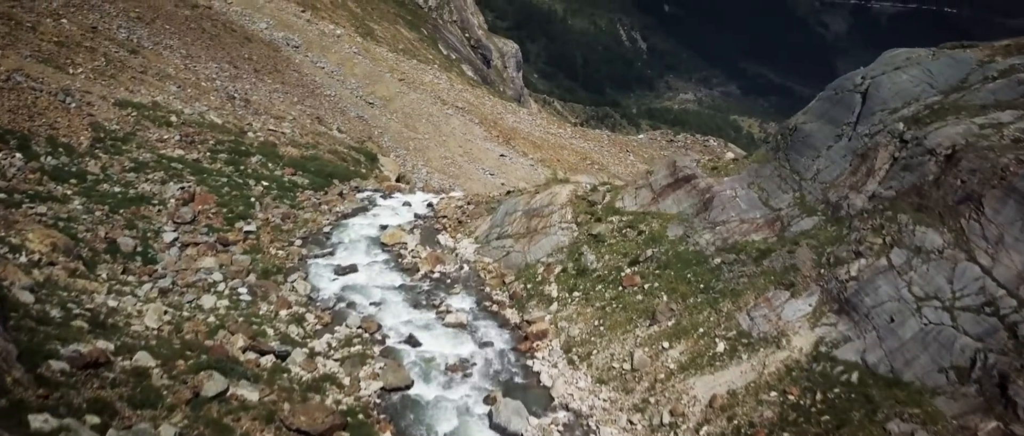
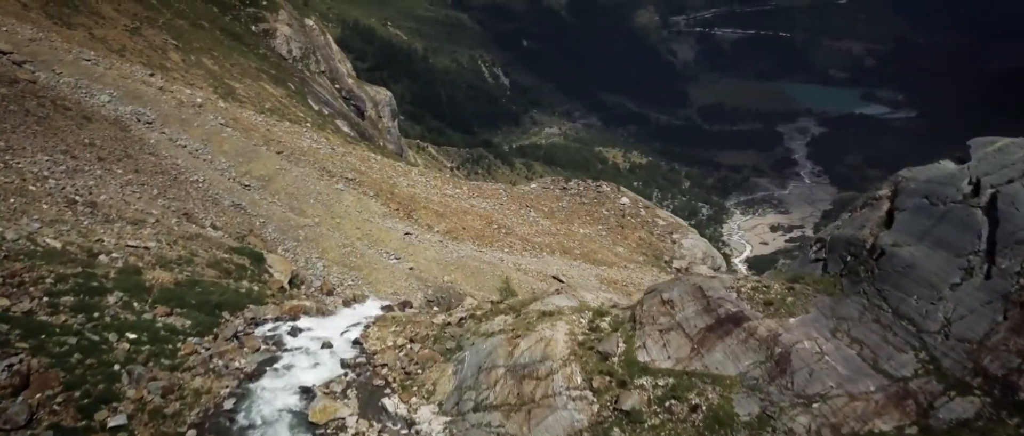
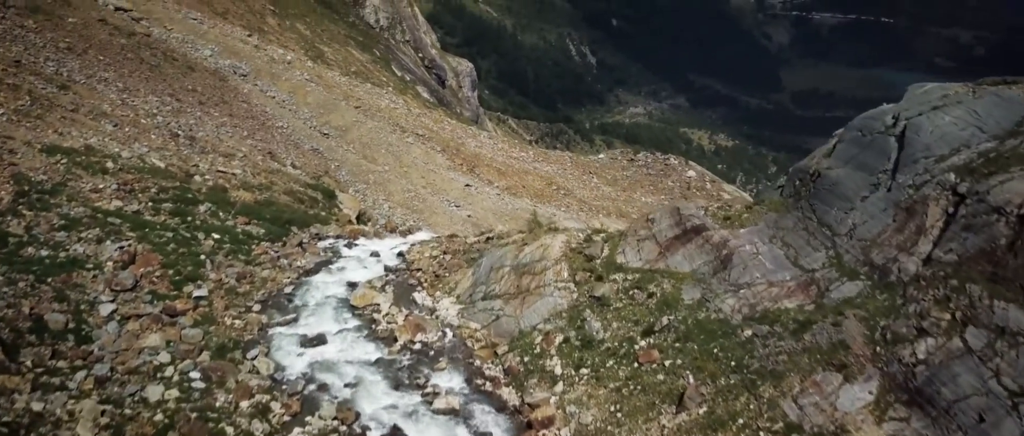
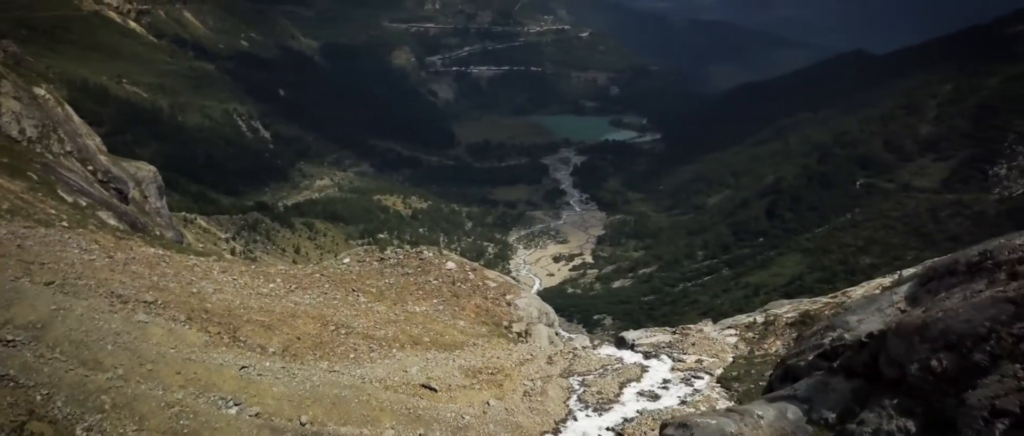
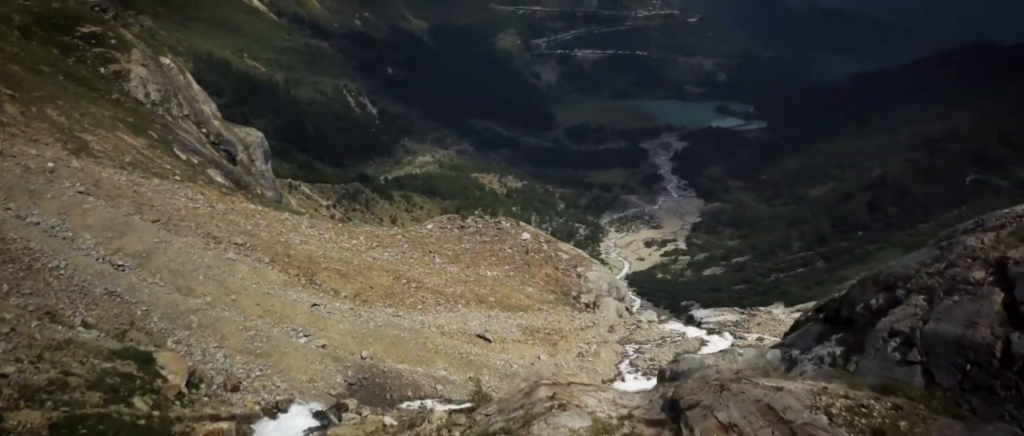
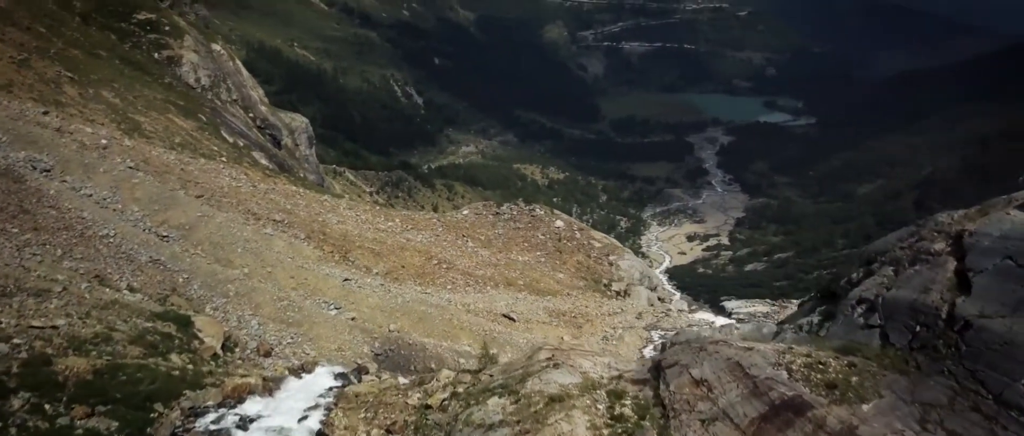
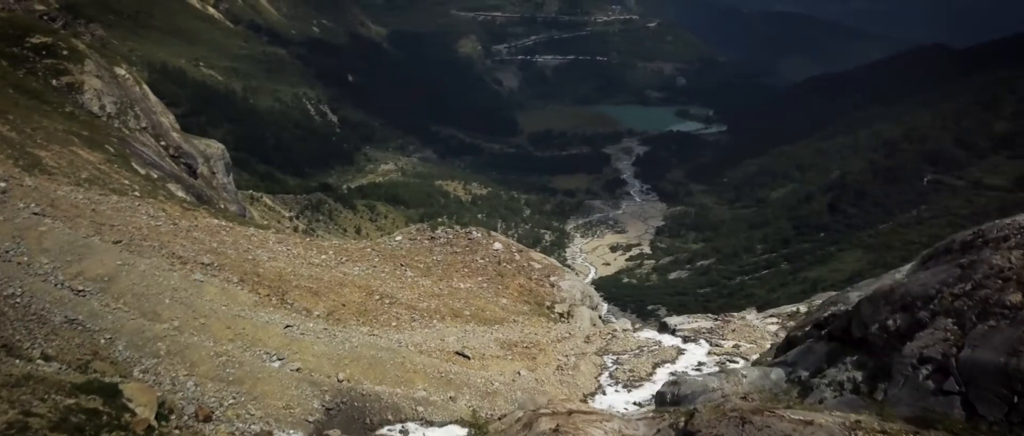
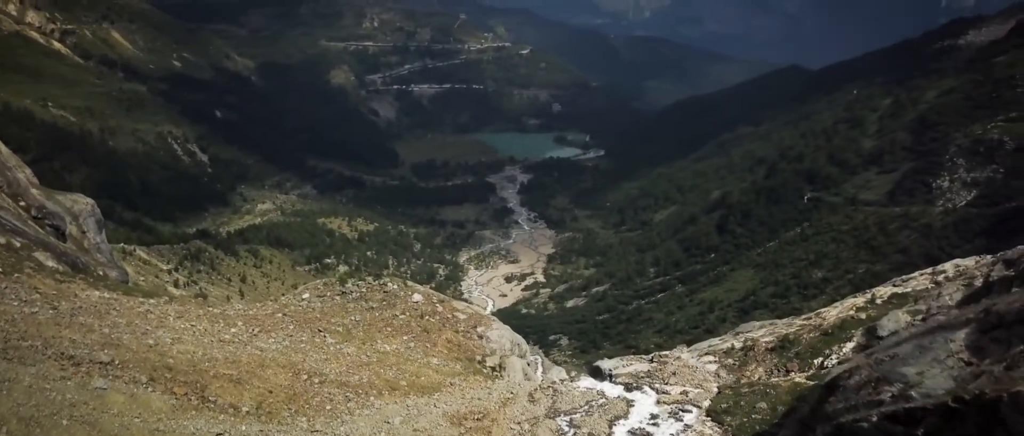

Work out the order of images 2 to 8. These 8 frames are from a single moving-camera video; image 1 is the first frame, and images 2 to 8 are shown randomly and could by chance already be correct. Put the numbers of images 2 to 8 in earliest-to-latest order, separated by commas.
3, 2, 6, 5, 7, 4, 8
